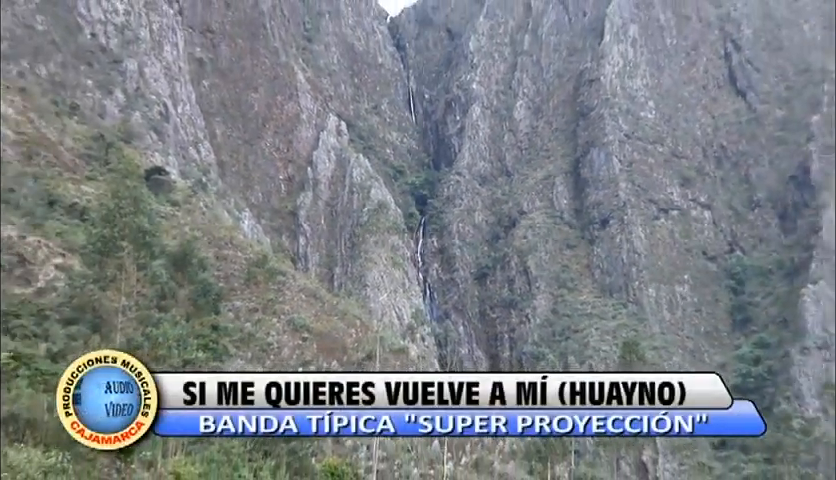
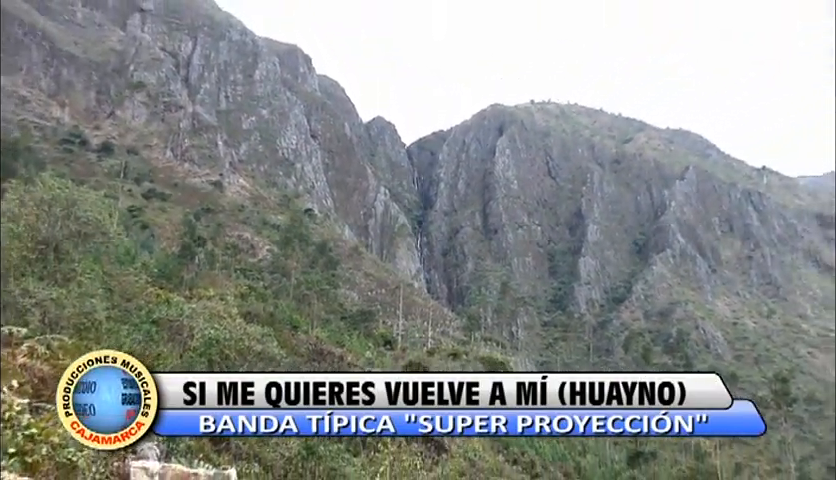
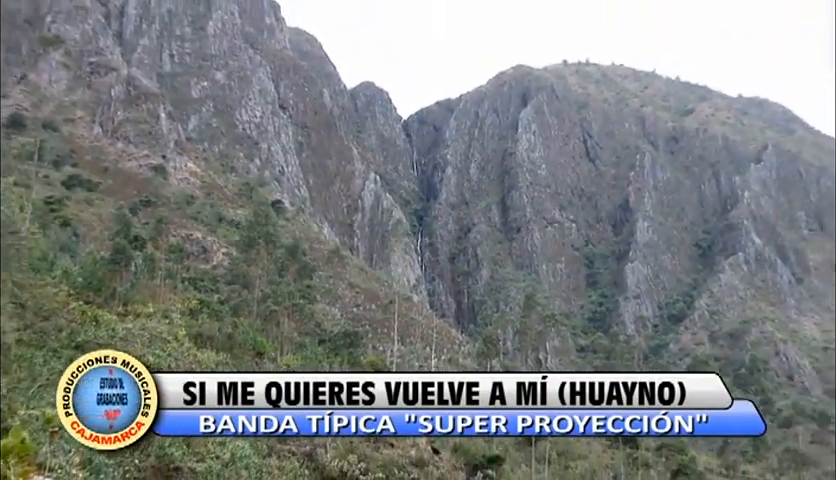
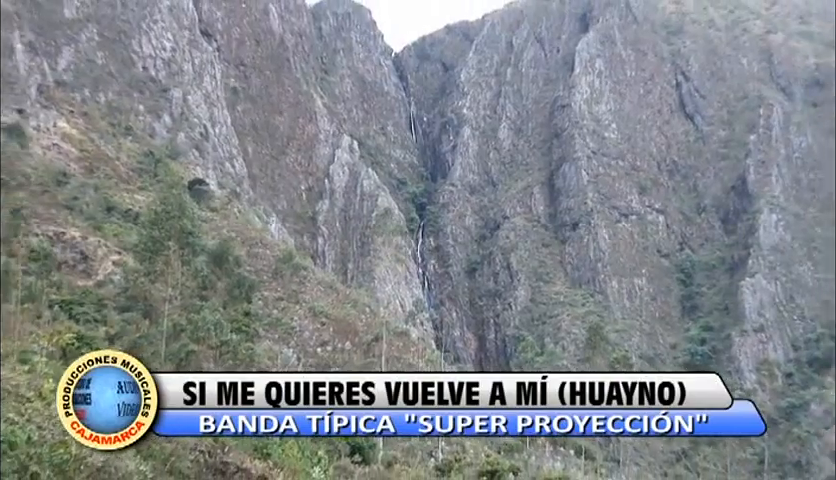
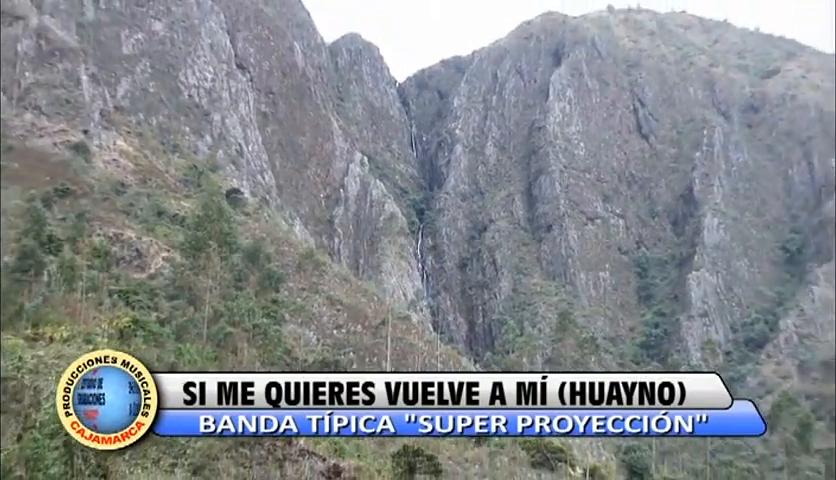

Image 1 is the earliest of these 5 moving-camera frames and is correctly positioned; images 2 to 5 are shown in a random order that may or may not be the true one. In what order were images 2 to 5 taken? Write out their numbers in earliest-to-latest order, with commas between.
4, 5, 3, 2
